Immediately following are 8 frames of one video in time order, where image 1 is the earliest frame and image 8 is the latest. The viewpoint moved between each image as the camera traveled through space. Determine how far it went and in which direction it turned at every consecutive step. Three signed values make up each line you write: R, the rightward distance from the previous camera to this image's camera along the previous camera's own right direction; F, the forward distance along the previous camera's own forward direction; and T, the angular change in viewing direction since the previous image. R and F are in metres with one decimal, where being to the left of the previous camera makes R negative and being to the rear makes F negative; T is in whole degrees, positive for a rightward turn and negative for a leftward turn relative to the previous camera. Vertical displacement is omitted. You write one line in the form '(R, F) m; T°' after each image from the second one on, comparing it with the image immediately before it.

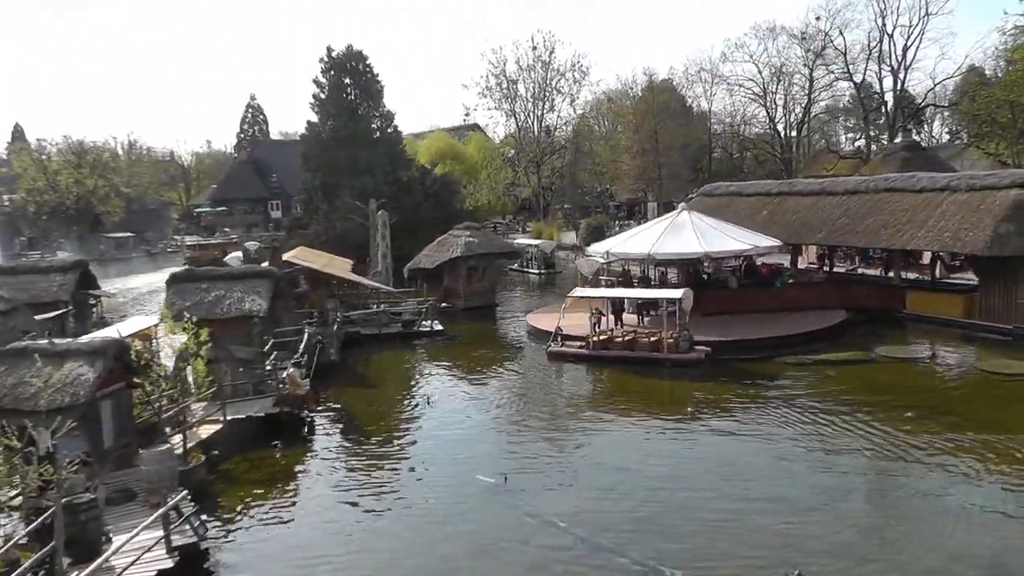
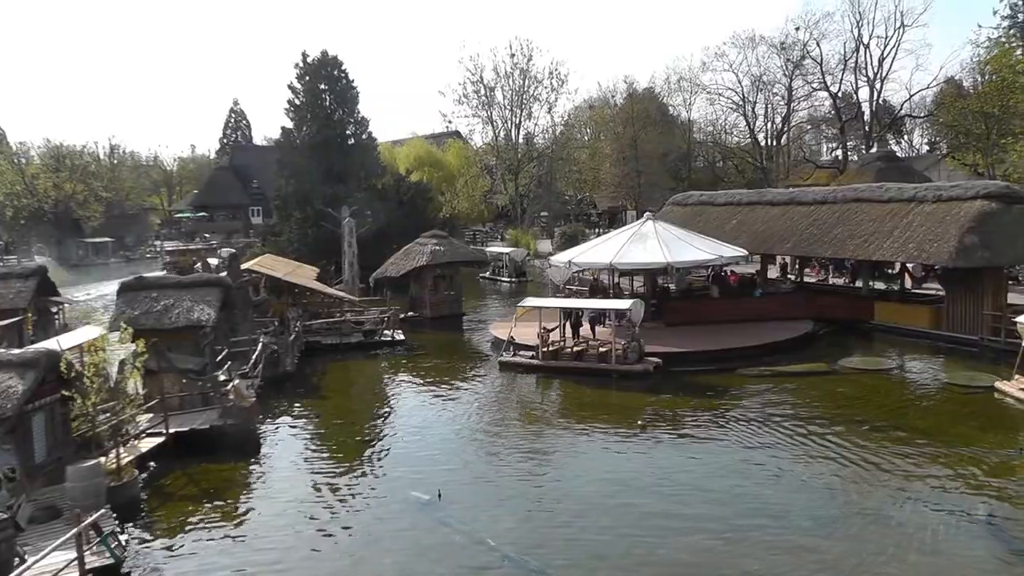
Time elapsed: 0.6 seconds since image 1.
(+0.5, +0.3) m; +1°
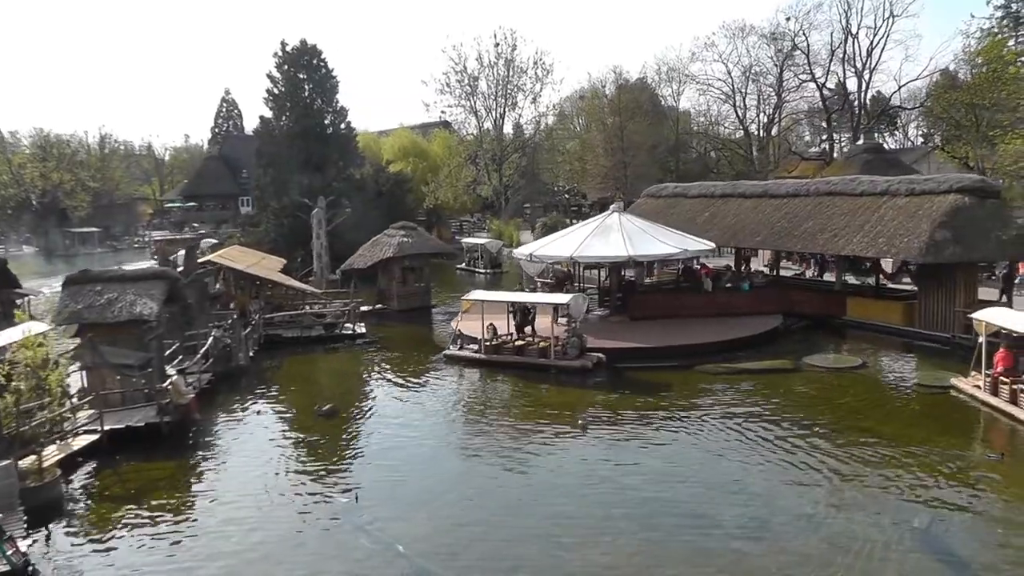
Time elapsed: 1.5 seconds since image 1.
(+0.7, +0.5) m; 0°
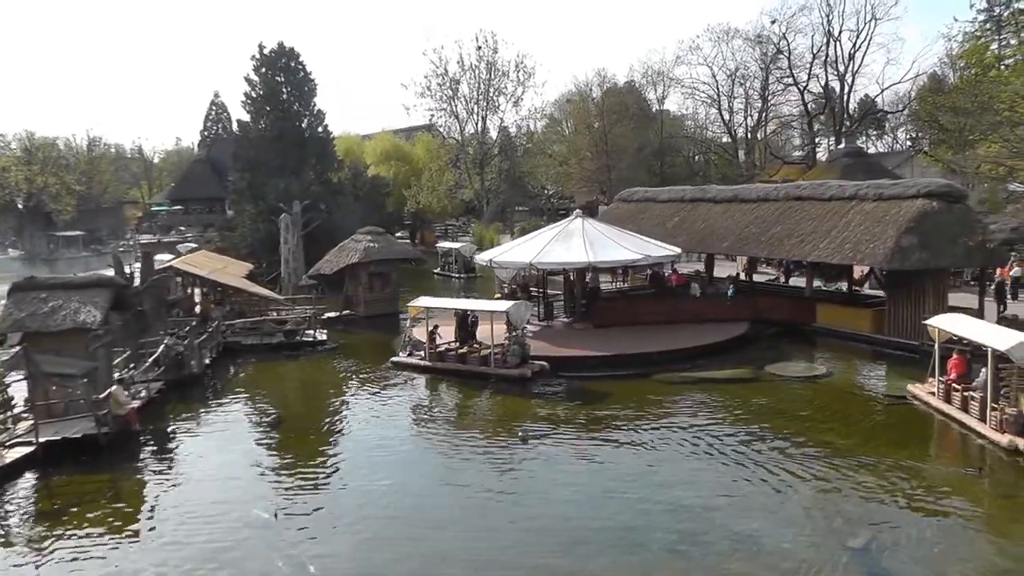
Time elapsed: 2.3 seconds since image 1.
(+0.7, +0.4) m; 0°
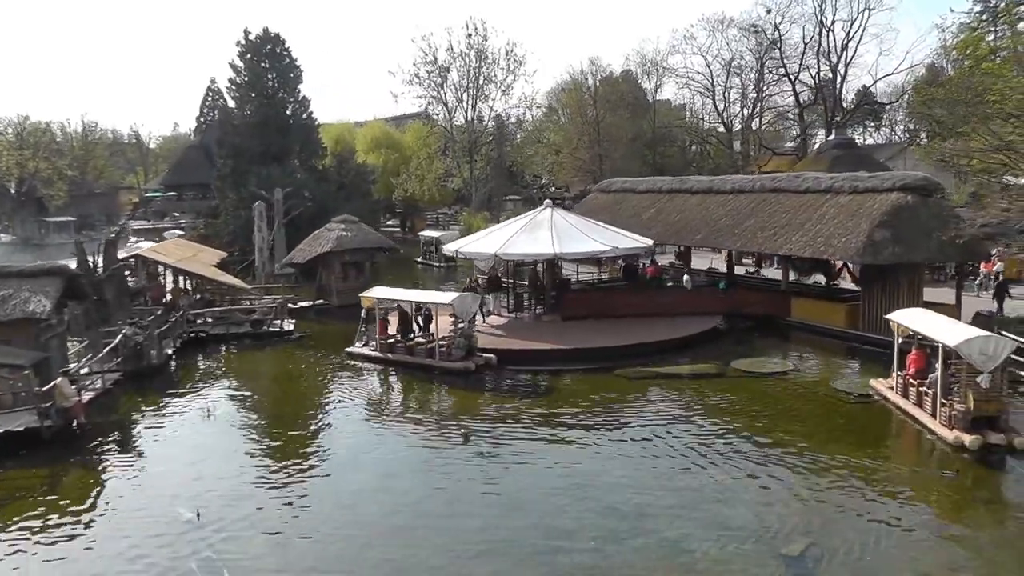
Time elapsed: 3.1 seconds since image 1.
(+0.7, +0.4) m; 0°
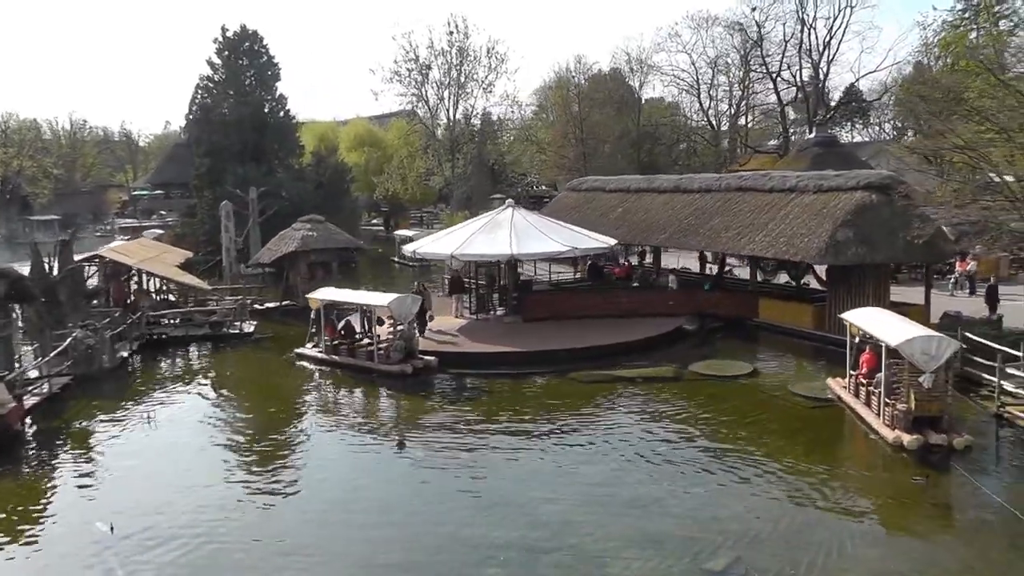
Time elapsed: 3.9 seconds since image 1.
(+0.7, +0.3) m; 0°
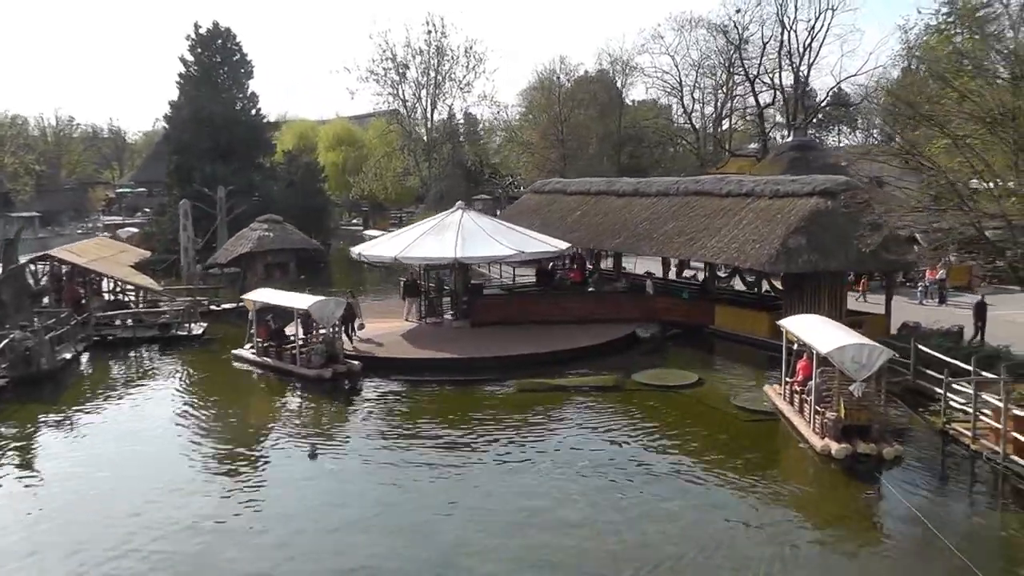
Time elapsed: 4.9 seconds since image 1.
(+0.8, +0.4) m; 0°
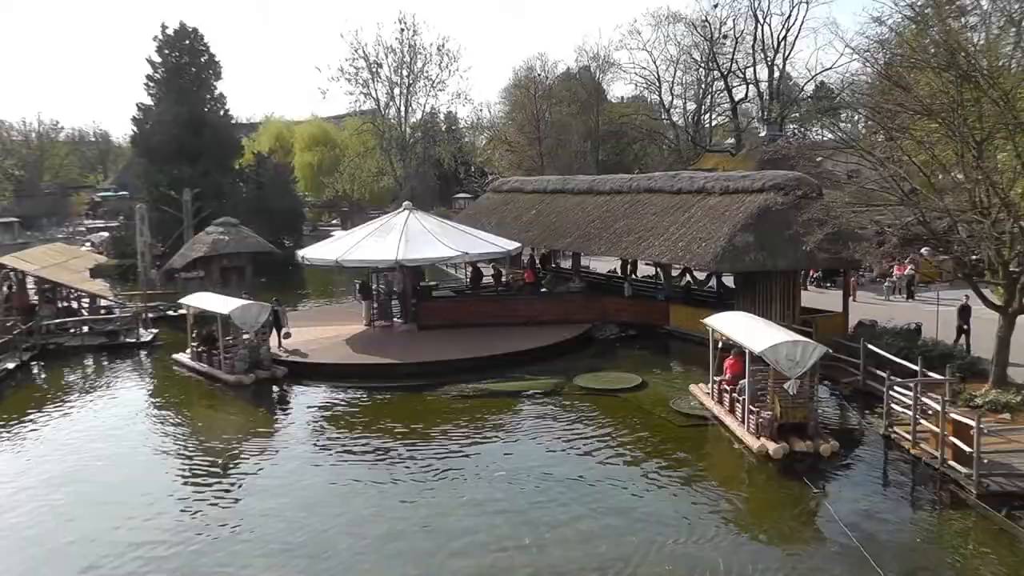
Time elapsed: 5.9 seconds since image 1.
(+0.9, +0.3) m; 0°
